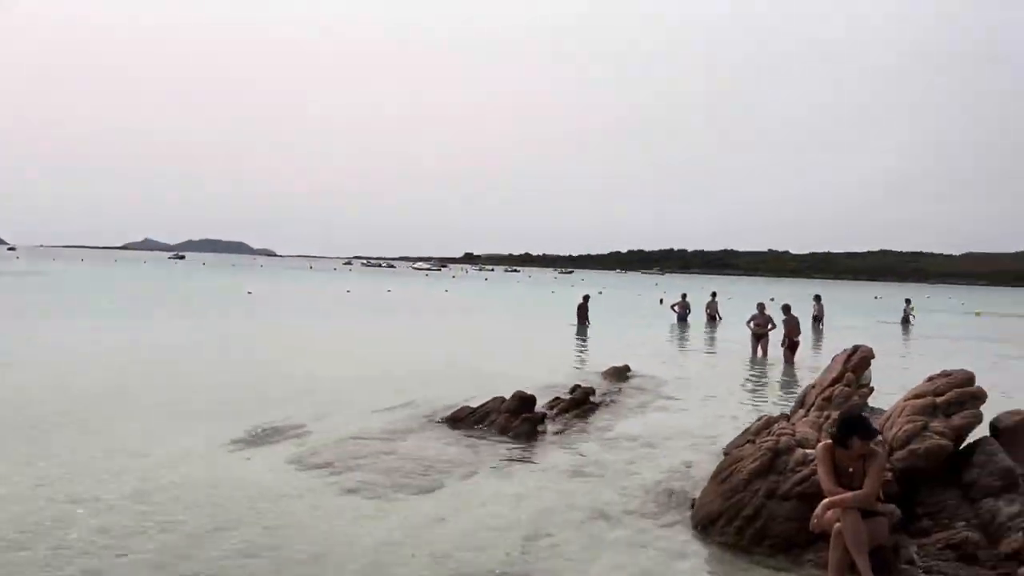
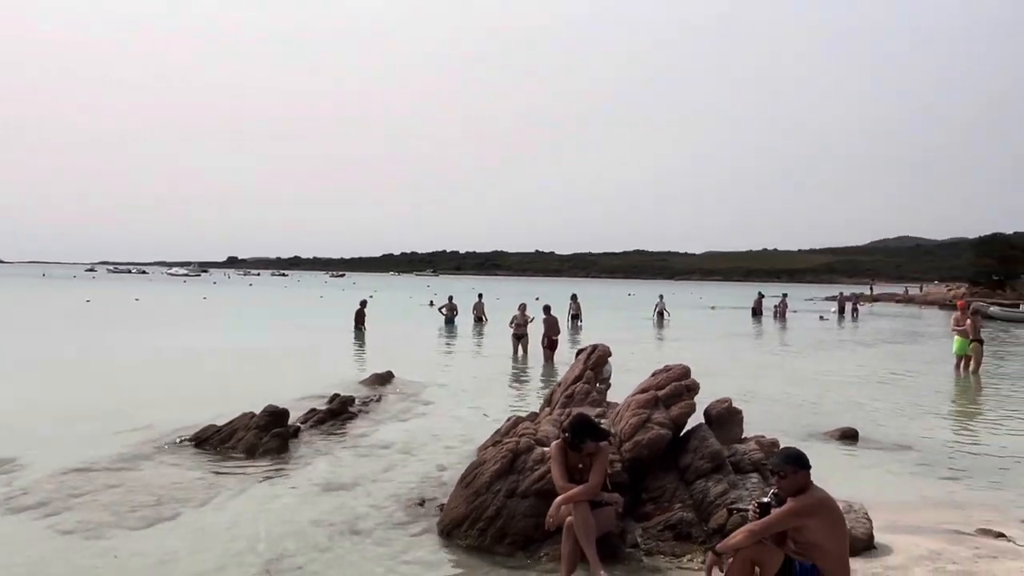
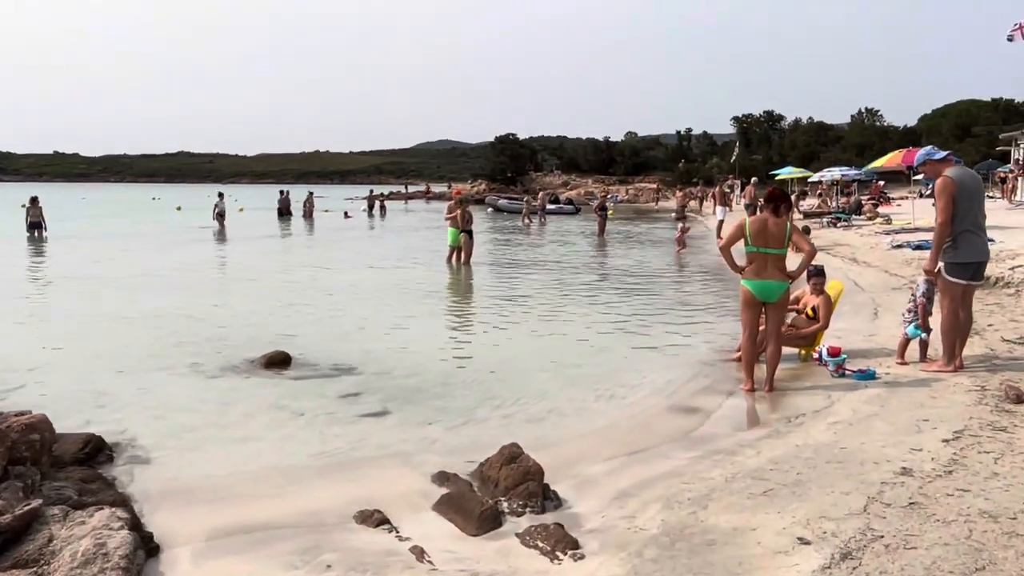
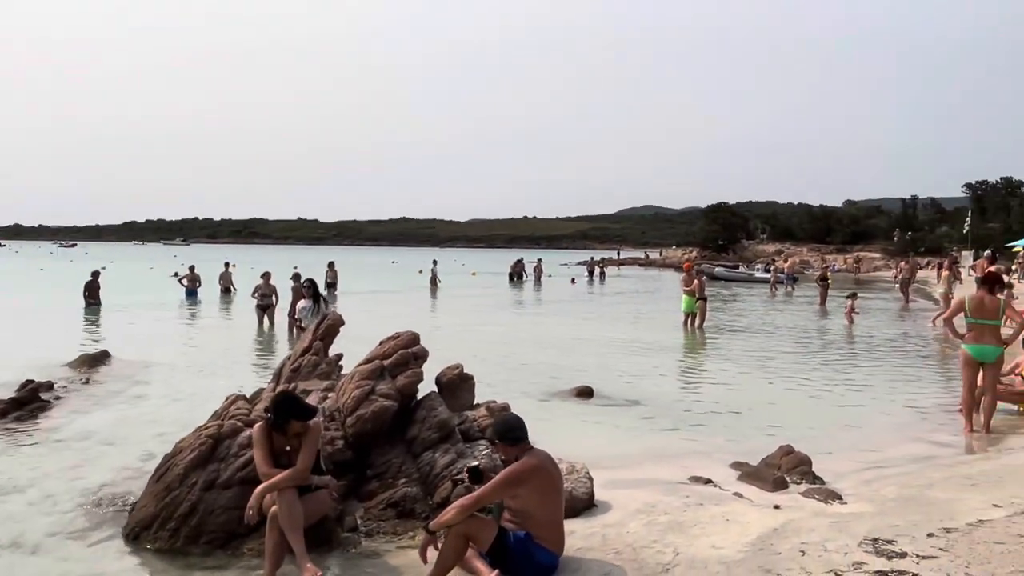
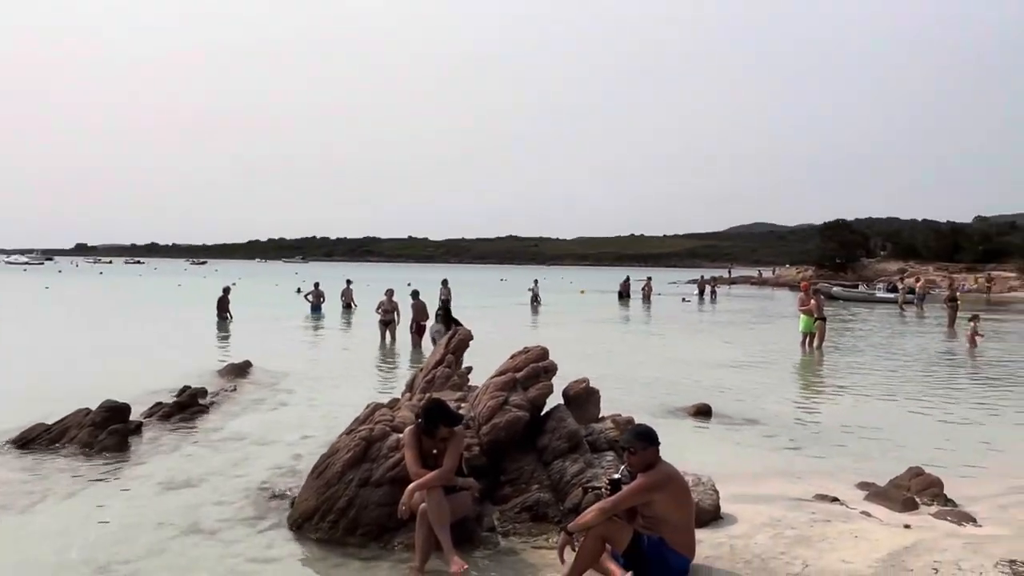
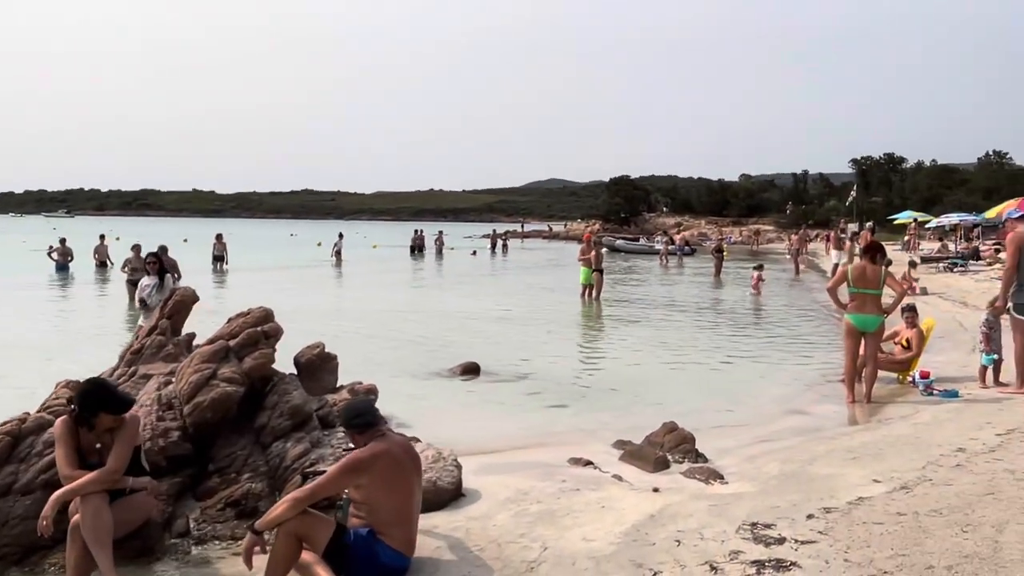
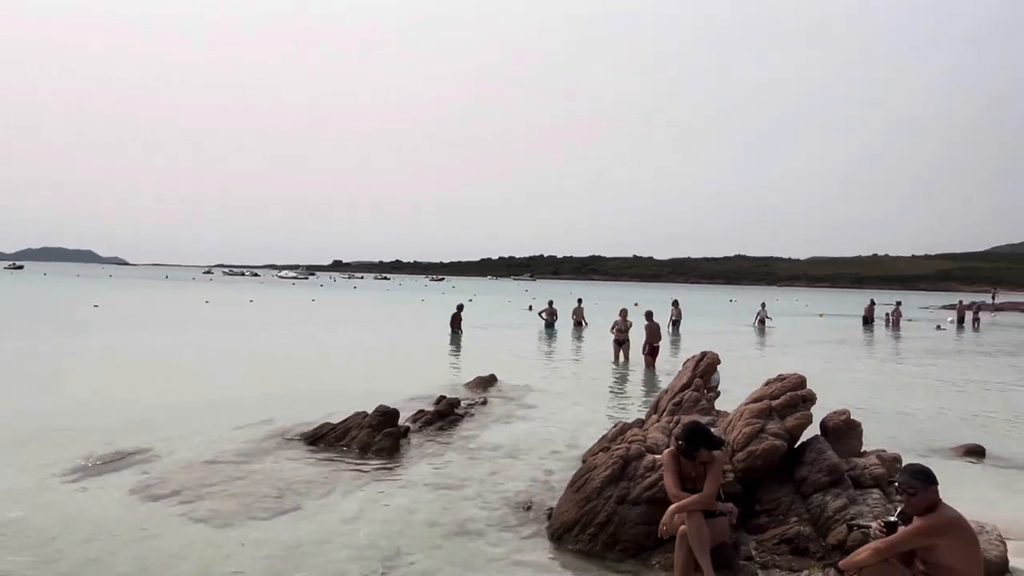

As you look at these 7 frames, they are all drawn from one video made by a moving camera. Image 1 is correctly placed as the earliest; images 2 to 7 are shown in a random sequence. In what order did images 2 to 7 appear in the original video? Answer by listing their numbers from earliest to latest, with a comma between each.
7, 2, 5, 4, 6, 3
